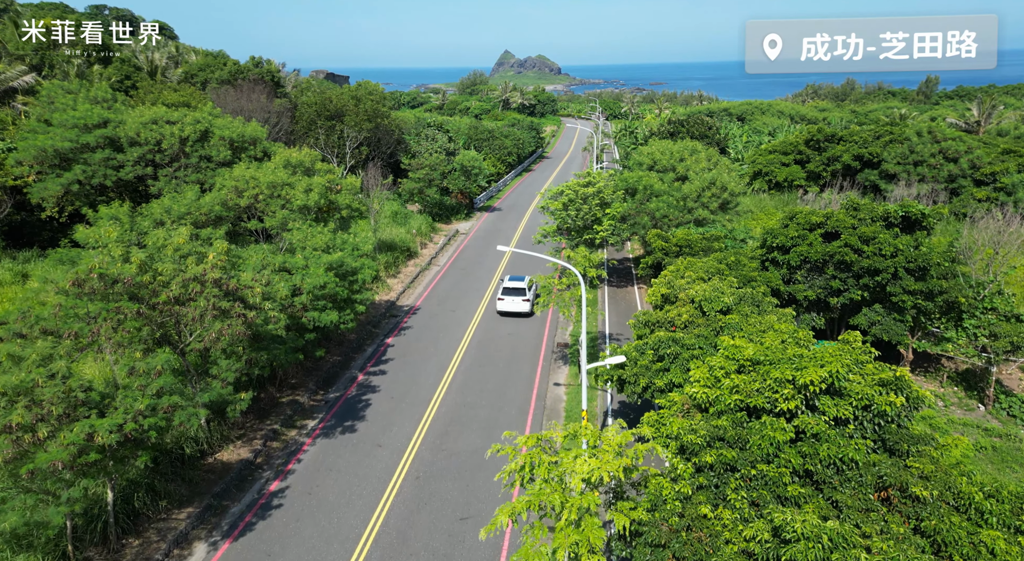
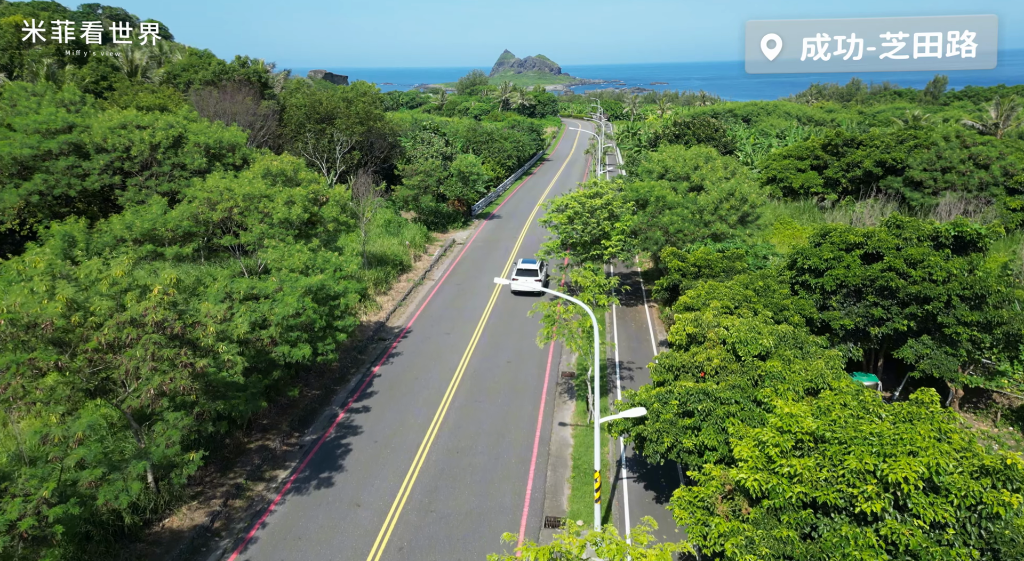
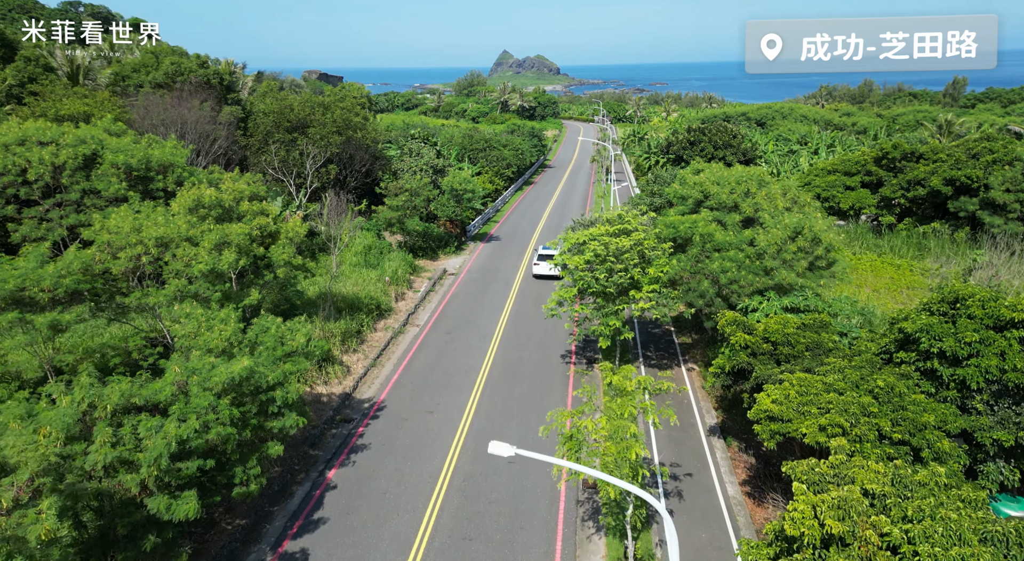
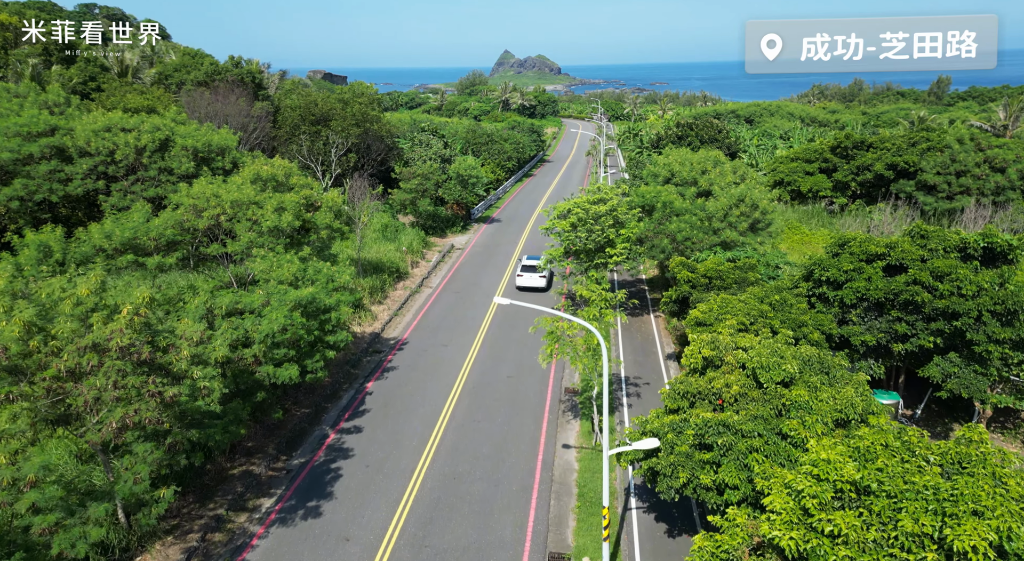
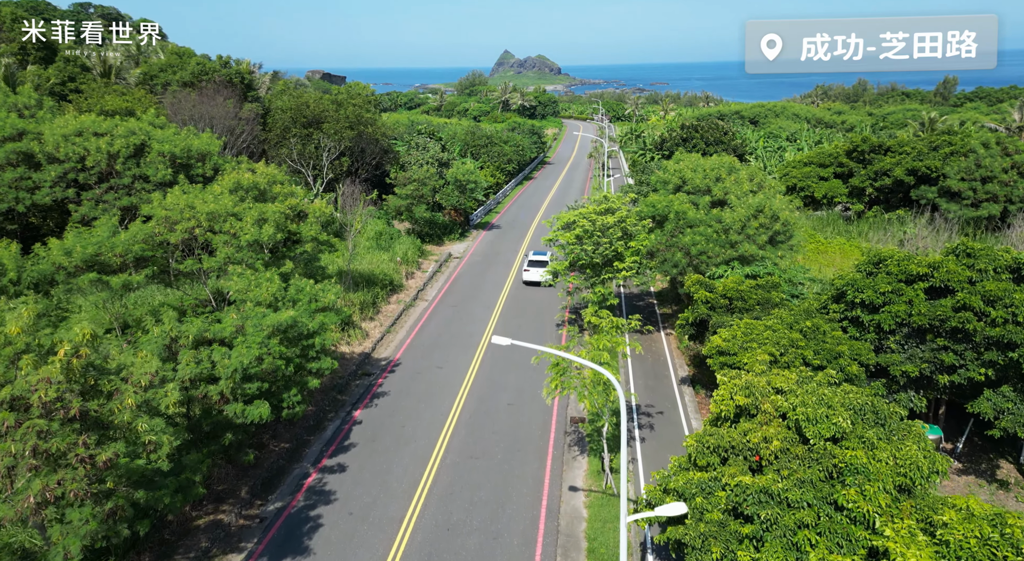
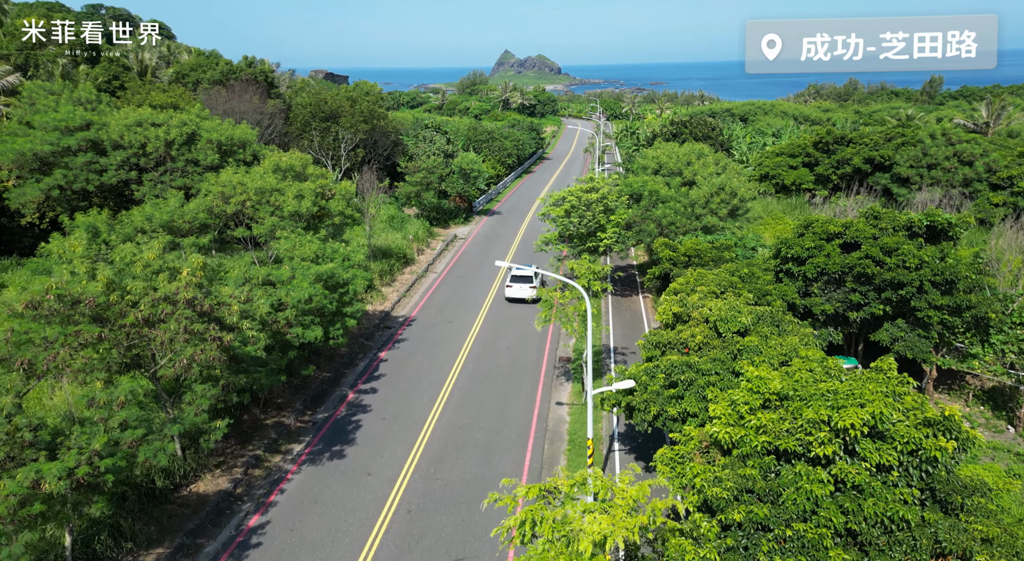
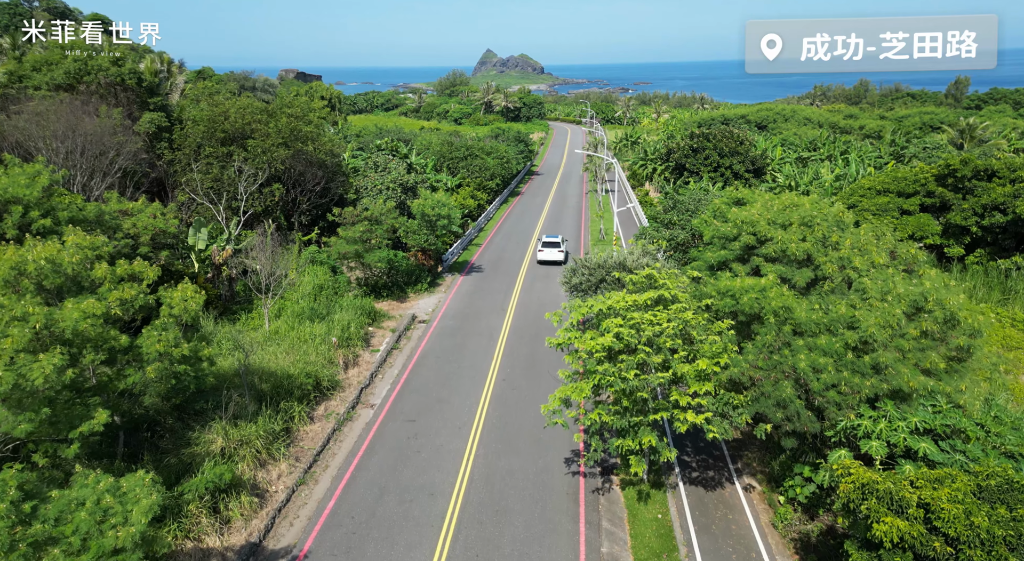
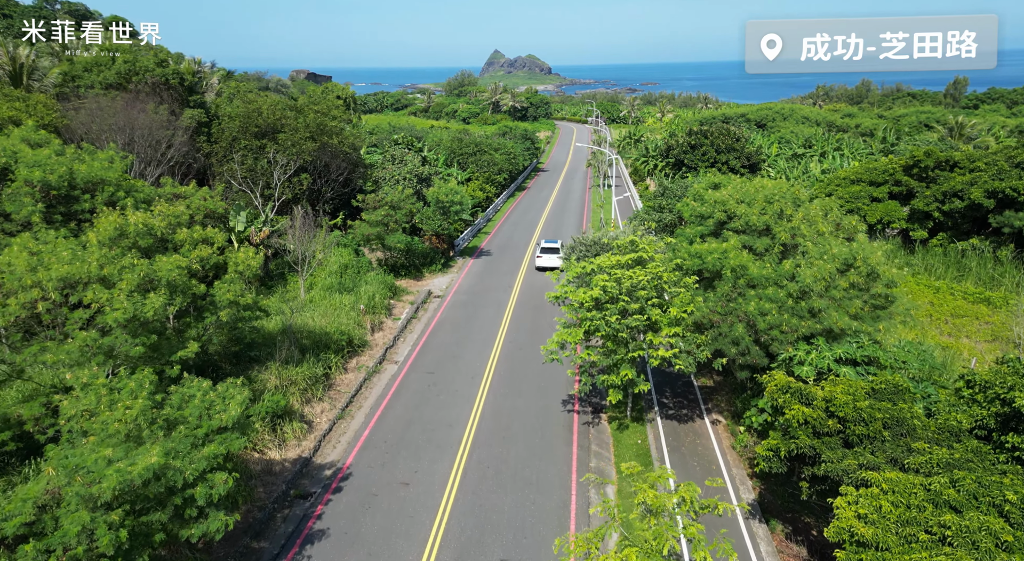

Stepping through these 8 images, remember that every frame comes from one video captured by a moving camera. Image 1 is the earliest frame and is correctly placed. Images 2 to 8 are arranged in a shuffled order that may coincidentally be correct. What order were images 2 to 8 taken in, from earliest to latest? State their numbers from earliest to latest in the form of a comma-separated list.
6, 2, 4, 5, 3, 8, 7
